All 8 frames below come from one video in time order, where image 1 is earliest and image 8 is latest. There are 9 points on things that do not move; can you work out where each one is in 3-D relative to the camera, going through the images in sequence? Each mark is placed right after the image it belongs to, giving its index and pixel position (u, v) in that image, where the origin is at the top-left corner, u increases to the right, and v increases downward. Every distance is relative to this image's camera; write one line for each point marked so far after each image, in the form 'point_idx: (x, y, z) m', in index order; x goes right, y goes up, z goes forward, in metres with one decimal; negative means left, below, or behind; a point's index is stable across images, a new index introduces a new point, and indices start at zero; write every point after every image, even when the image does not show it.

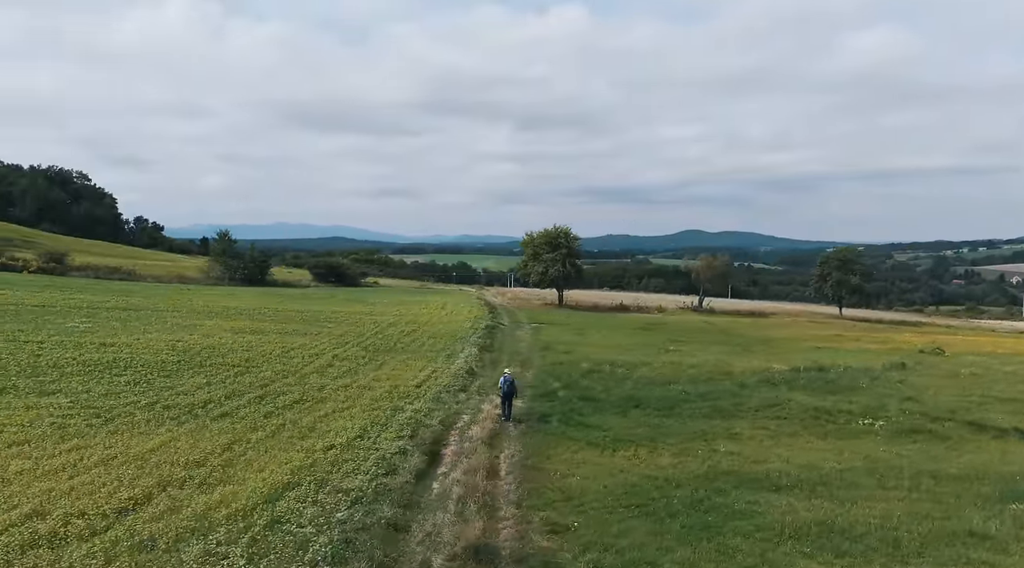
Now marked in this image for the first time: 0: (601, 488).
0: (+2.0, -4.9, +20.0) m
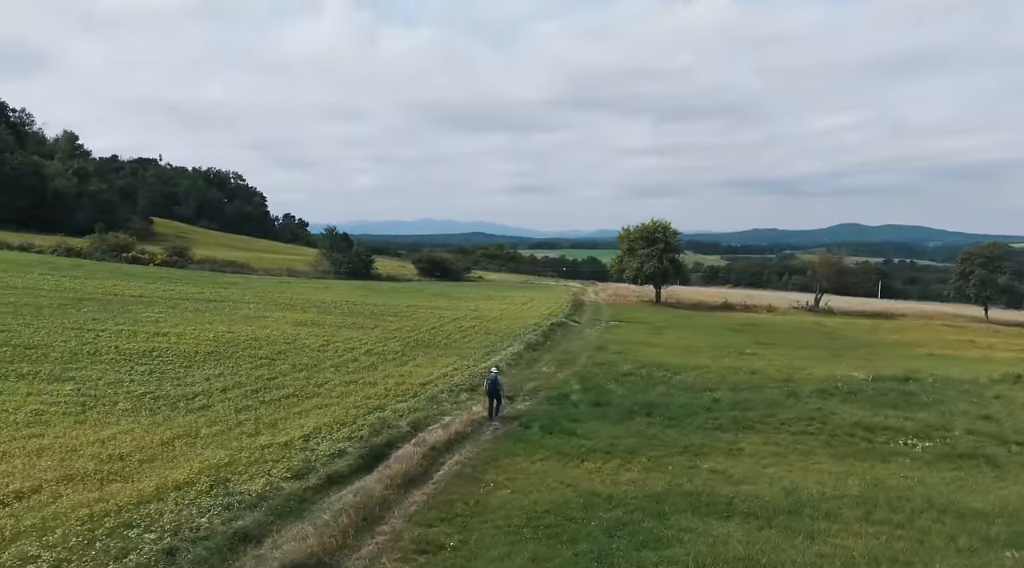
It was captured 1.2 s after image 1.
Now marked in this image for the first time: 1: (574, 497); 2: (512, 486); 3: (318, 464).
0: (+0.2, -4.9, +18.5) m
1: (+1.3, -5.0, +19.2) m
2: (0.0, -4.9, +19.9) m
3: (-4.7, -4.3, +19.7) m
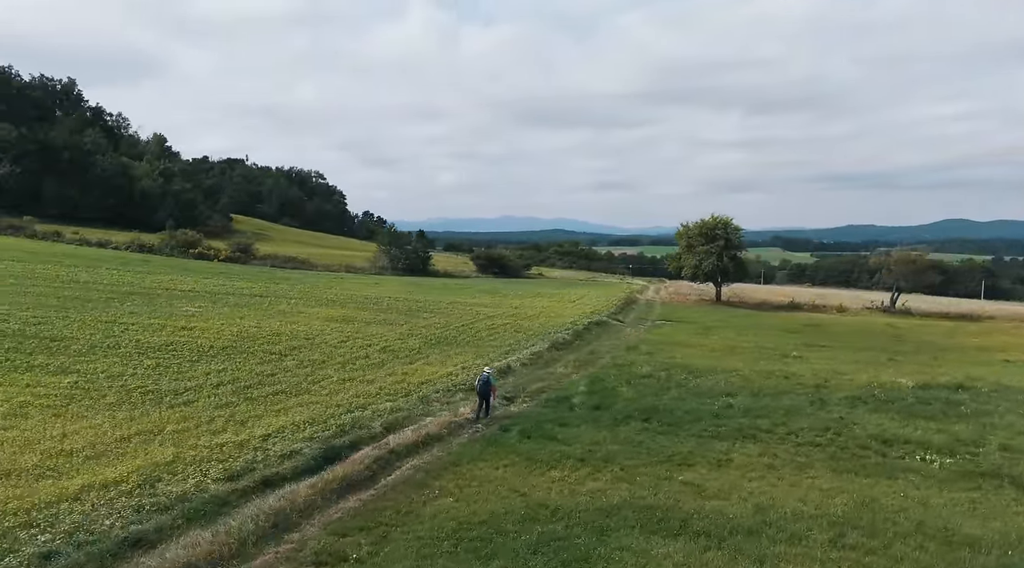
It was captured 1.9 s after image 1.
0: (-1.2, -4.9, +17.6) m
1: (0.0, -4.9, +18.2) m
2: (-1.2, -4.8, +19.1) m
3: (-5.9, -4.2, +19.4) m
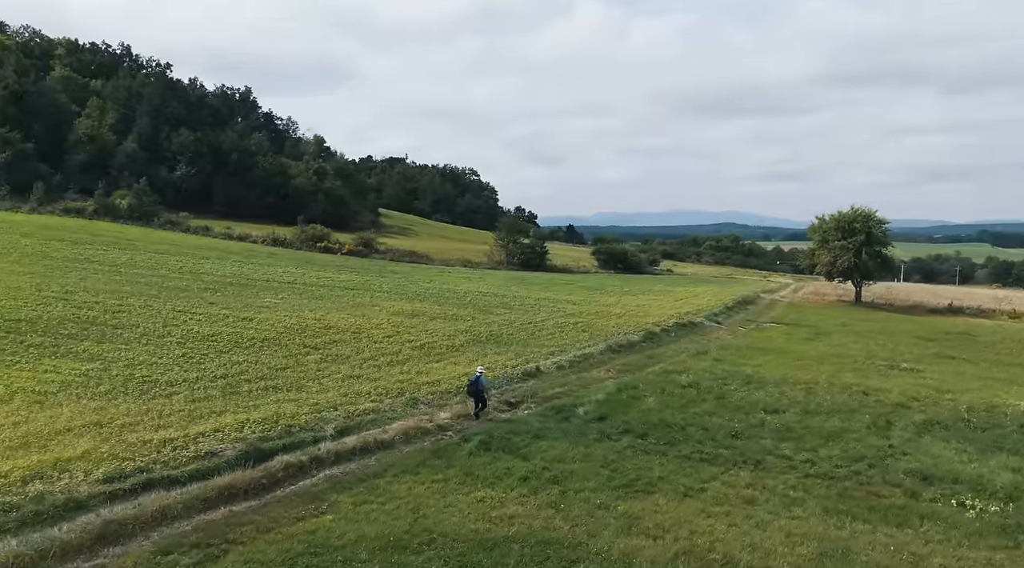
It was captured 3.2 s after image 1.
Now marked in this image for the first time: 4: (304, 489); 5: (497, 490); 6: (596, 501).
0: (-3.7, -4.8, +16.0) m
1: (-2.4, -4.9, +16.3) m
2: (-3.4, -4.8, +17.4) m
3: (-7.9, -4.1, +18.7) m
4: (-4.6, -4.5, +18.2) m
5: (-0.4, -4.8, +19.3) m
6: (+1.9, -4.9, +18.9) m
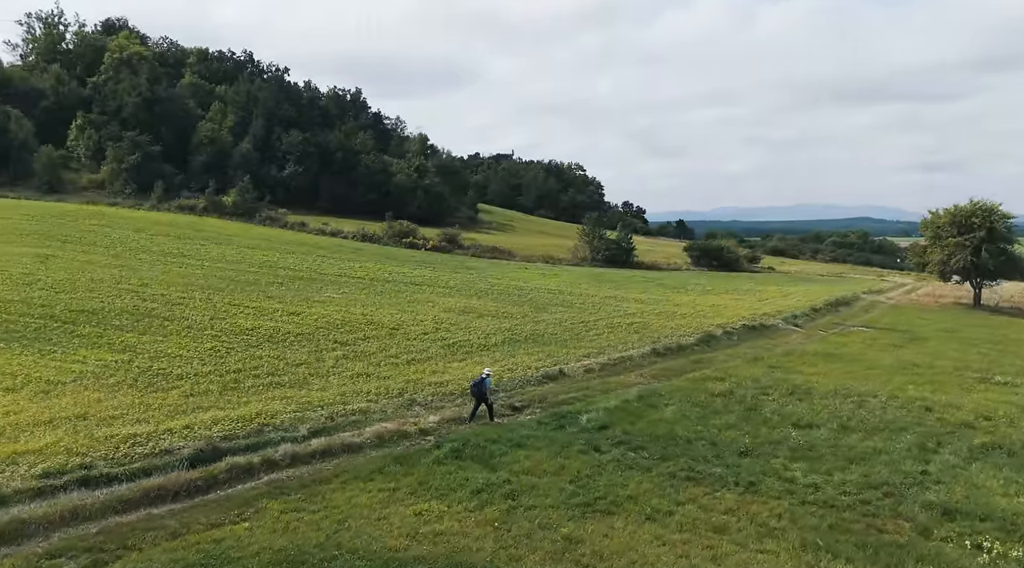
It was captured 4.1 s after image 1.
0: (-5.3, -4.8, +15.4) m
1: (-4.0, -4.9, +15.5) m
2: (-4.8, -4.7, +16.7) m
3: (-9.1, -4.0, +18.7) m
4: (-5.8, -4.5, +17.7) m
5: (-1.5, -4.8, +18.1) m
6: (+0.7, -4.9, +17.4) m
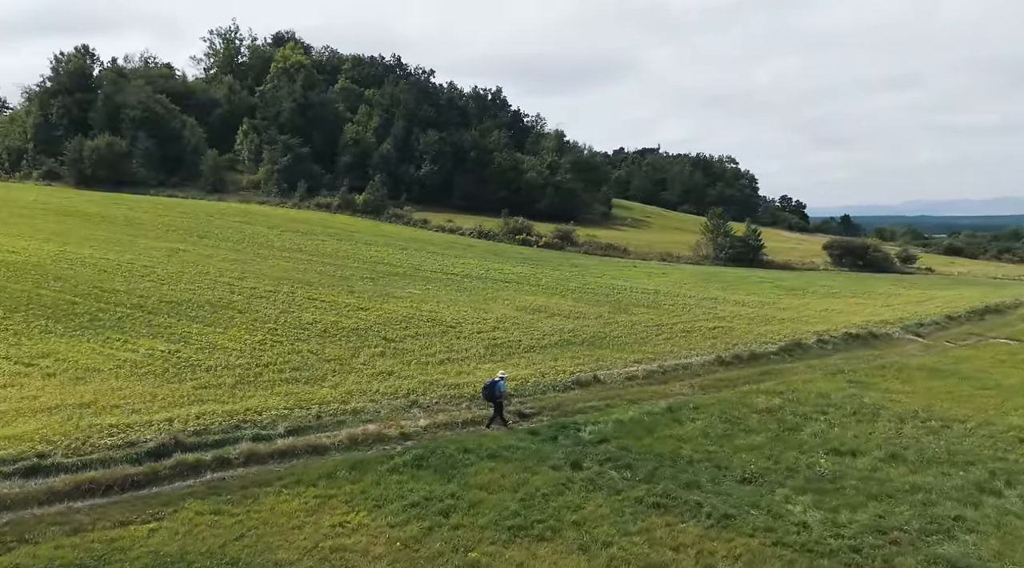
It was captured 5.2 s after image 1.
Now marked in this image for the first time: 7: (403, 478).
0: (-7.2, -4.7, +15.2) m
1: (-5.9, -4.8, +15.0) m
2: (-6.4, -4.6, +16.4) m
3: (-10.2, -3.8, +19.2) m
4: (-7.2, -4.4, +17.6) m
5: (-3.0, -4.8, +17.1) m
6: (-0.9, -5.0, +16.0) m
7: (-2.5, -4.5, +19.1) m
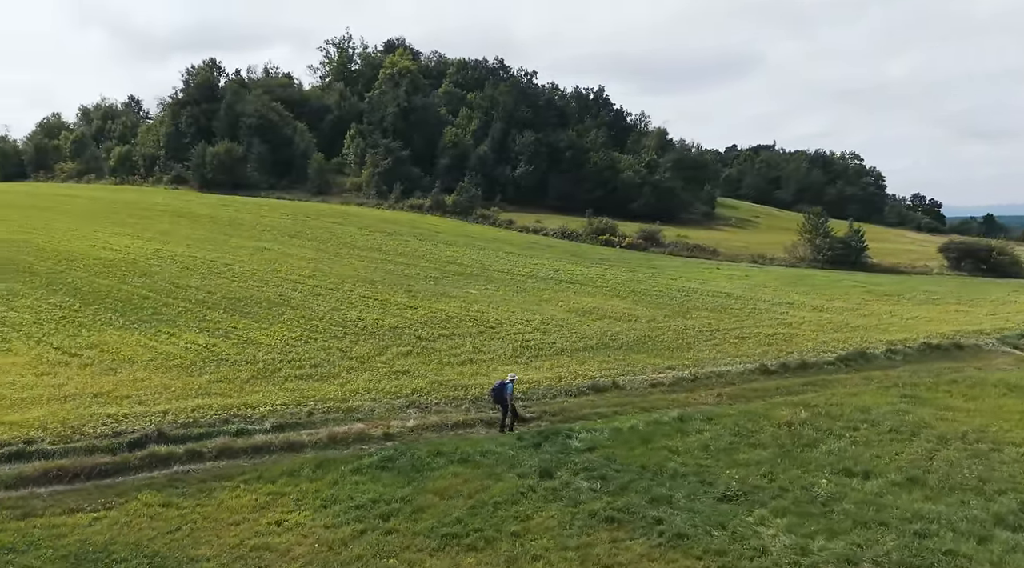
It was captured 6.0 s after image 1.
0: (-8.6, -4.6, +15.7) m
1: (-7.3, -4.8, +15.4) m
2: (-7.7, -4.6, +16.8) m
3: (-11.0, -3.7, +20.1) m
4: (-8.3, -4.3, +18.1) m
5: (-4.1, -4.7, +17.0) m
6: (-2.3, -4.9, +15.6) m
7: (-3.4, -4.4, +18.9) m
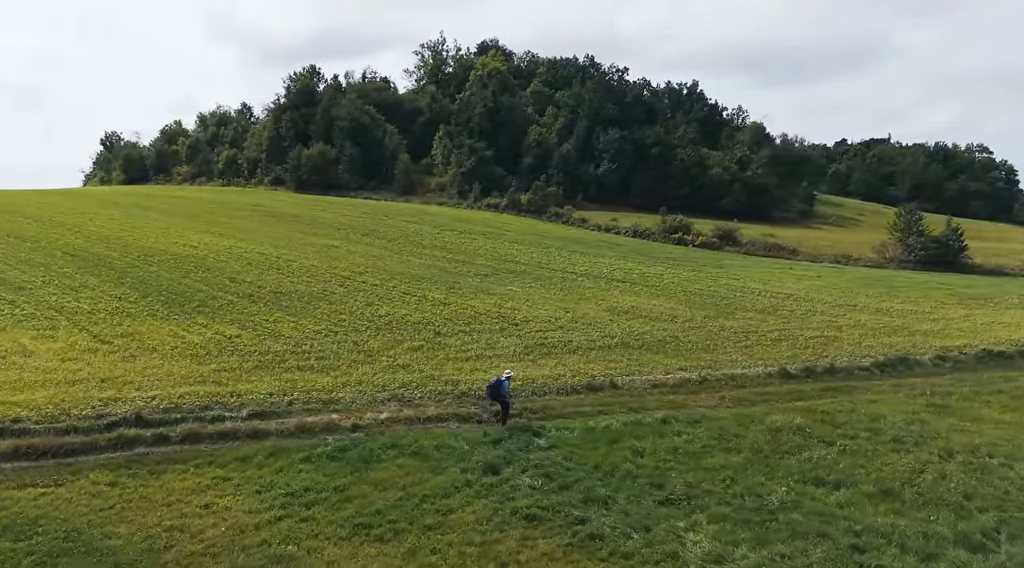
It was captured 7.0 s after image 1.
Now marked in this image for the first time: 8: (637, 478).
0: (-10.3, -4.4, +16.8) m
1: (-9.1, -4.5, +16.3) m
2: (-9.2, -4.3, +17.8) m
3: (-12.1, -3.5, +21.5) m
4: (-9.7, -4.1, +19.1) m
5: (-5.7, -4.5, +17.4) m
6: (-4.1, -4.8, +15.8) m
7: (-4.7, -4.3, +19.2) m
8: (+3.0, -4.5, +19.0) m
